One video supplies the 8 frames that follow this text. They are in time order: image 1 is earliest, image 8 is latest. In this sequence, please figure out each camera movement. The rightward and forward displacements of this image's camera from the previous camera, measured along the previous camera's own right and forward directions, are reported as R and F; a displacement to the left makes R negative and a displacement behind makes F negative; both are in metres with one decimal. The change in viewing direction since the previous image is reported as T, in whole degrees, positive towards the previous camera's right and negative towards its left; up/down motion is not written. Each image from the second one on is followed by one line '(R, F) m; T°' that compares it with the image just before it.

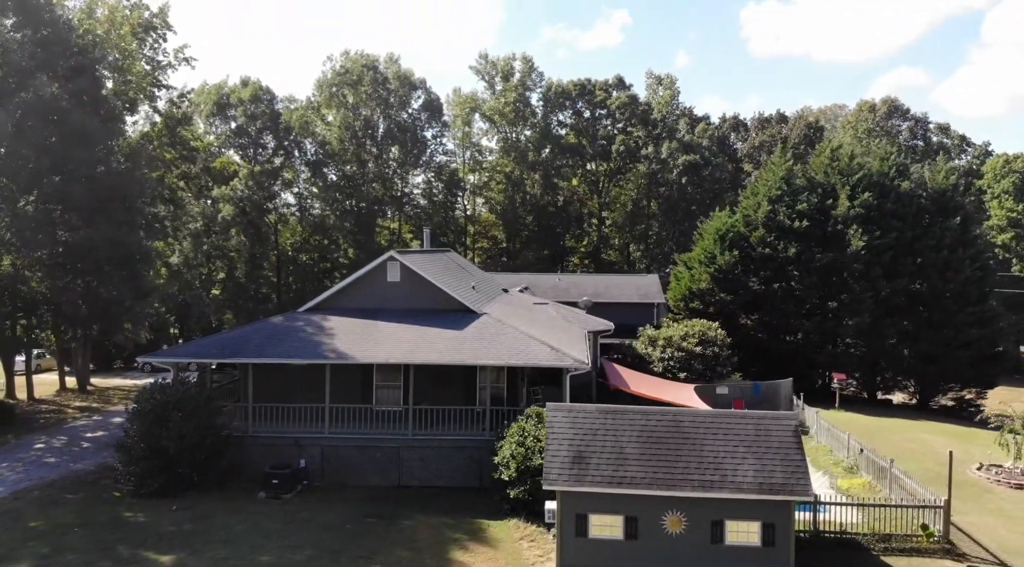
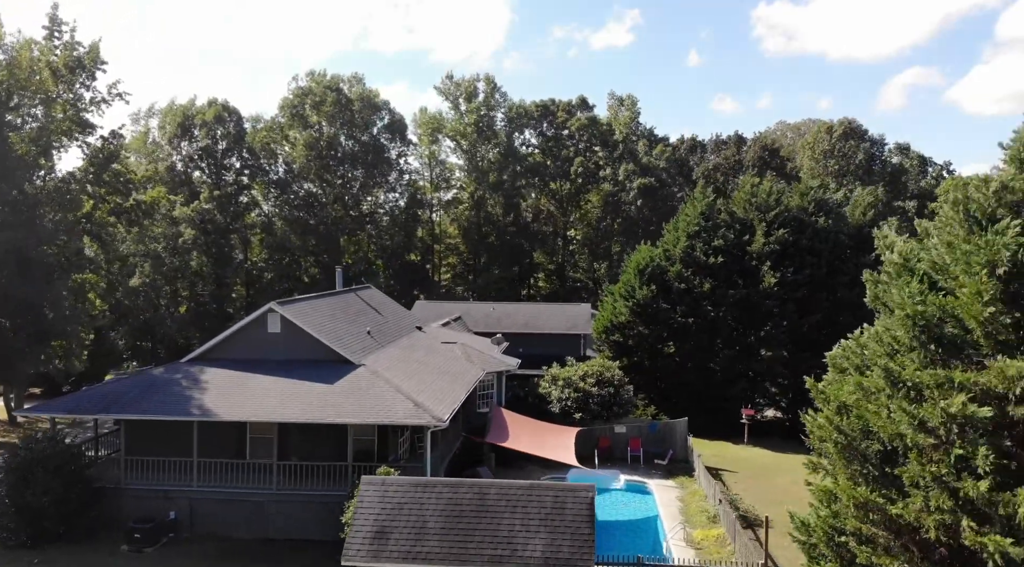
(+4.0, -0.6) m; 0°
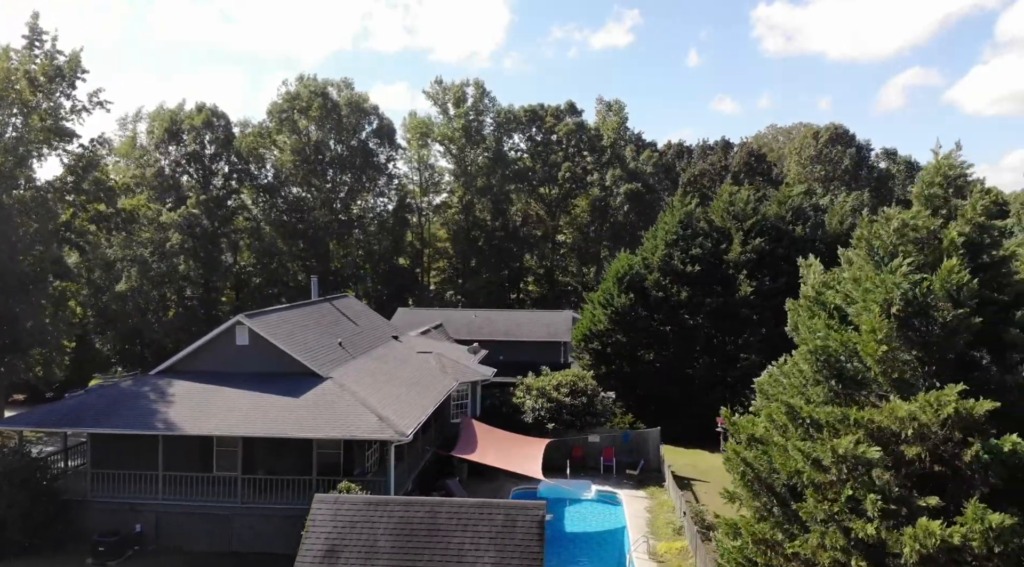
(+1.0, -0.1) m; 0°
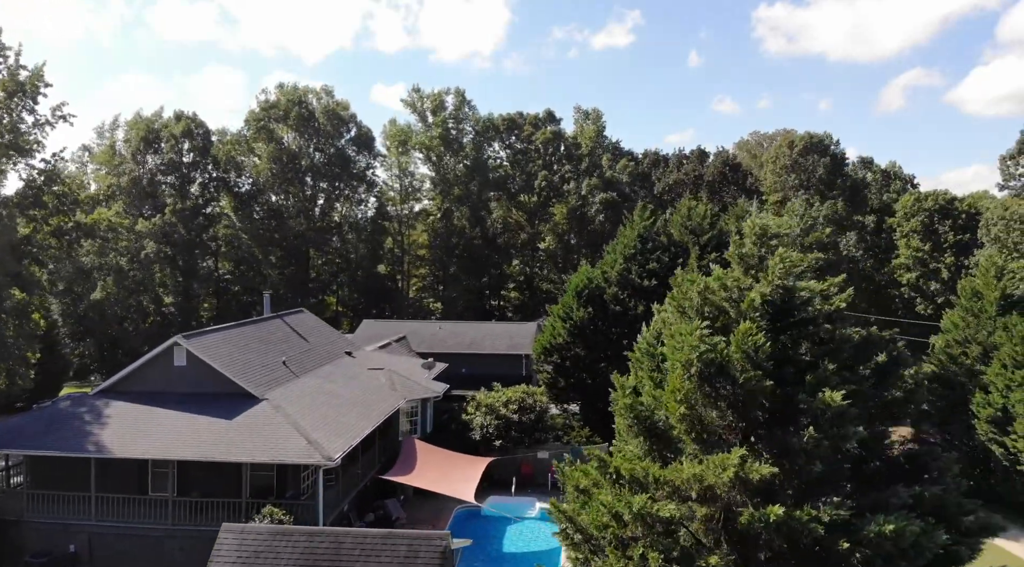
(+2.0, -0.2) m; 0°
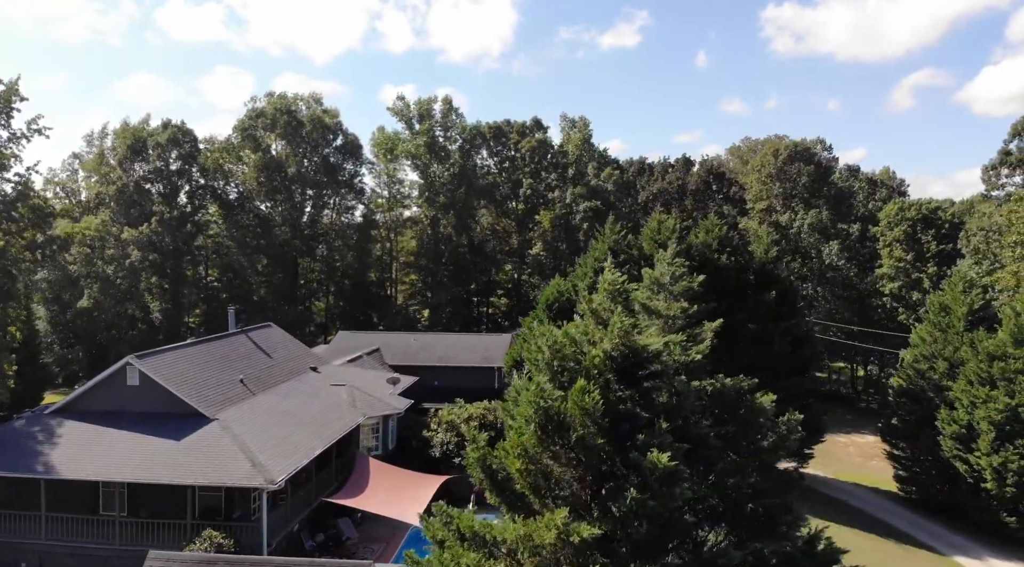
(+1.7, -0.1) m; 0°
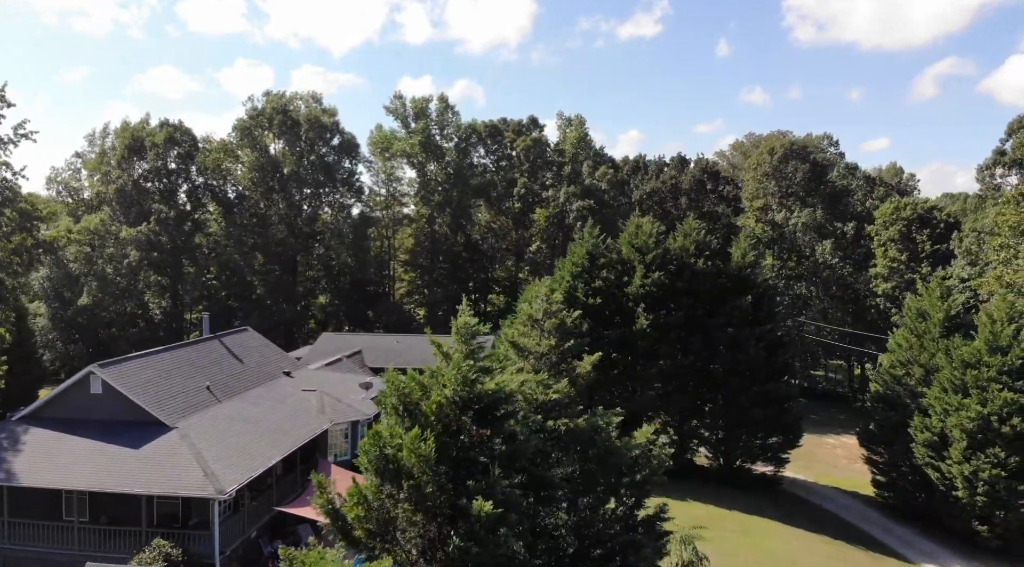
(+1.9, -0.2) m; -1°
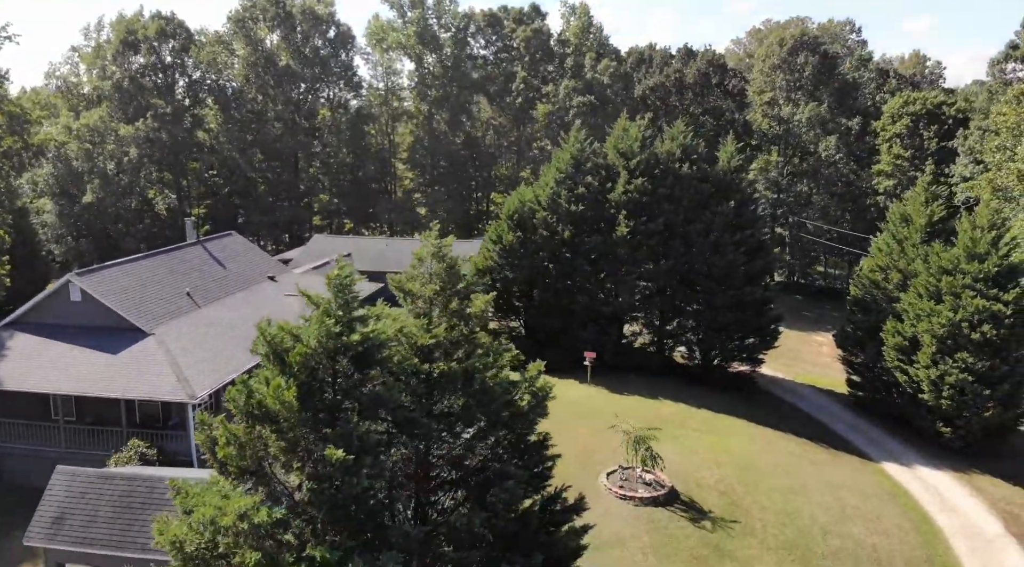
(+1.8, -0.3) m; -2°
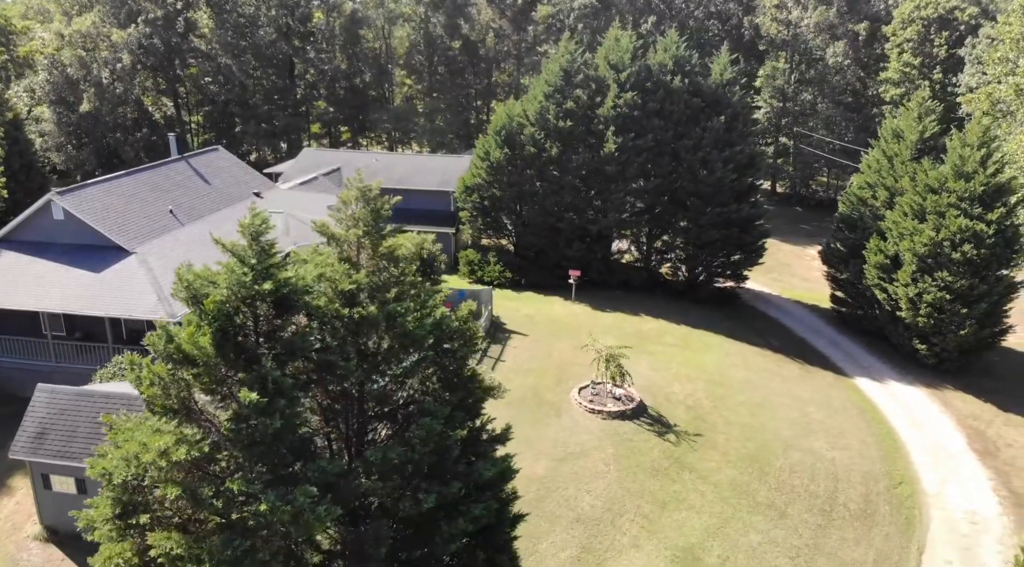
(+1.3, -0.3) m; -1°
